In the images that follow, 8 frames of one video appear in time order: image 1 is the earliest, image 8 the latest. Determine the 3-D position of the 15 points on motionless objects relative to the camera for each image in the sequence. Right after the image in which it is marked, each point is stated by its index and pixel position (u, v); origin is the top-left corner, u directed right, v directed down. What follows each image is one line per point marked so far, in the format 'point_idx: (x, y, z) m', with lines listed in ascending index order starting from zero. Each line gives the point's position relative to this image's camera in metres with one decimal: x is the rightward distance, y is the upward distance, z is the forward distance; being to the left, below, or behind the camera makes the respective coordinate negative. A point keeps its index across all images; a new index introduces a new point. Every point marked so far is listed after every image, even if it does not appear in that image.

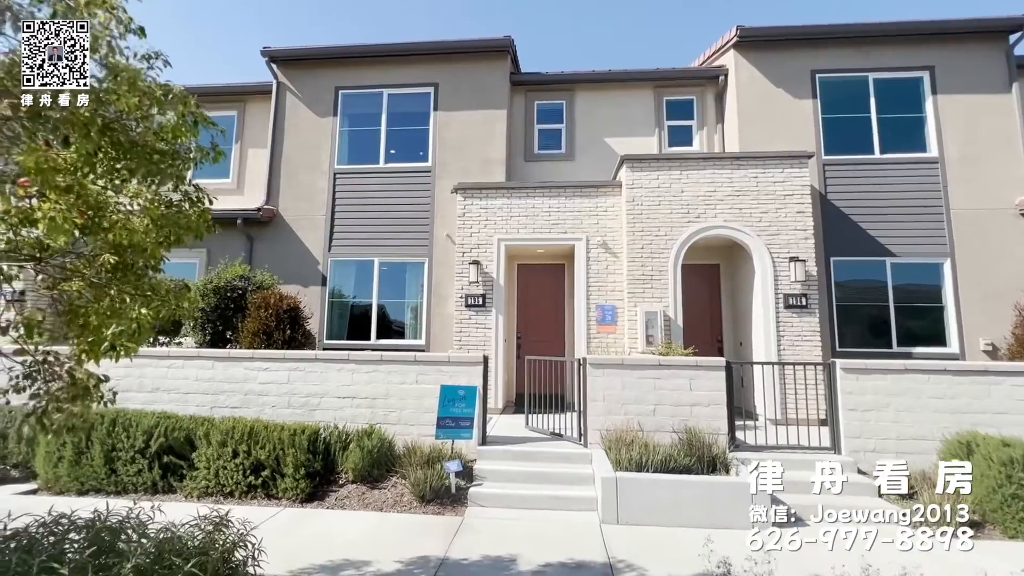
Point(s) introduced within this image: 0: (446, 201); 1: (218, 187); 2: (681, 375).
0: (-1.4, +1.9, +10.3) m
1: (-7.0, +2.4, +11.2) m
2: (+2.4, -1.2, +6.6) m
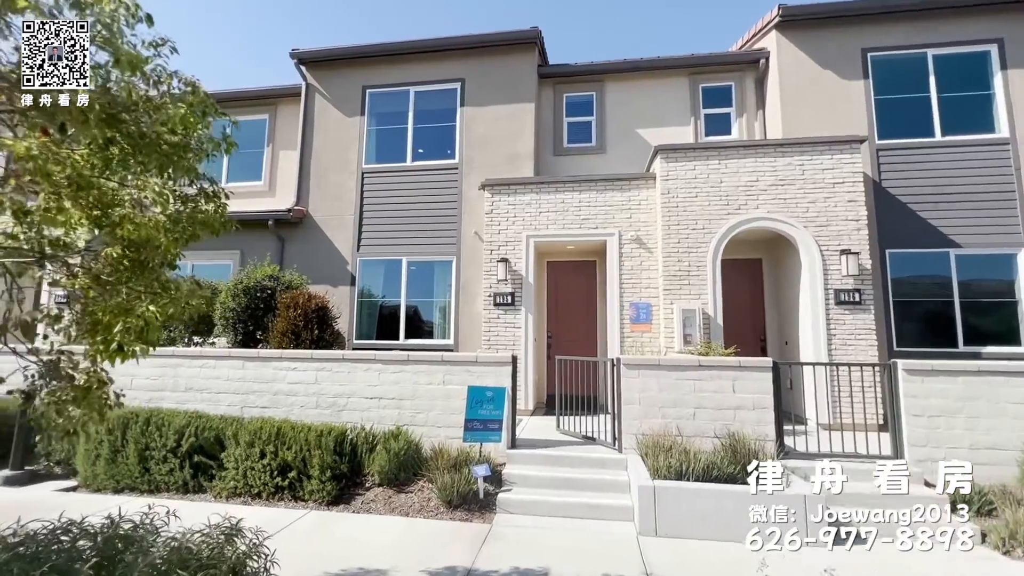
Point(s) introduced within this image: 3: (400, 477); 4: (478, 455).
0: (-0.8, +2.0, +10.2) m
1: (-6.3, +2.4, +11.4) m
2: (+2.8, -1.2, +6.2) m
3: (-1.4, -2.4, +5.9) m
4: (-0.4, -2.2, +6.2) m
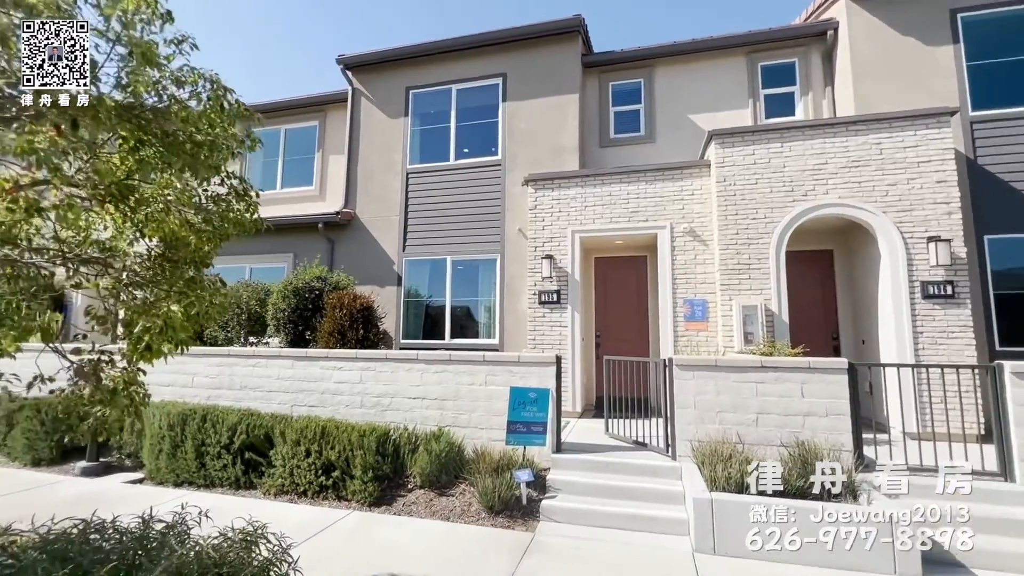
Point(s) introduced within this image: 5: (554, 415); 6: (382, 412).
0: (+0.1, +2.0, +9.9) m
1: (-5.2, +2.3, +11.8) m
2: (+3.3, -1.1, +5.6) m
3: (-0.9, -2.4, +5.8) m
4: (+0.1, -2.2, +5.9) m
5: (+0.5, -1.6, +6.1) m
6: (-1.9, -1.8, +6.9) m
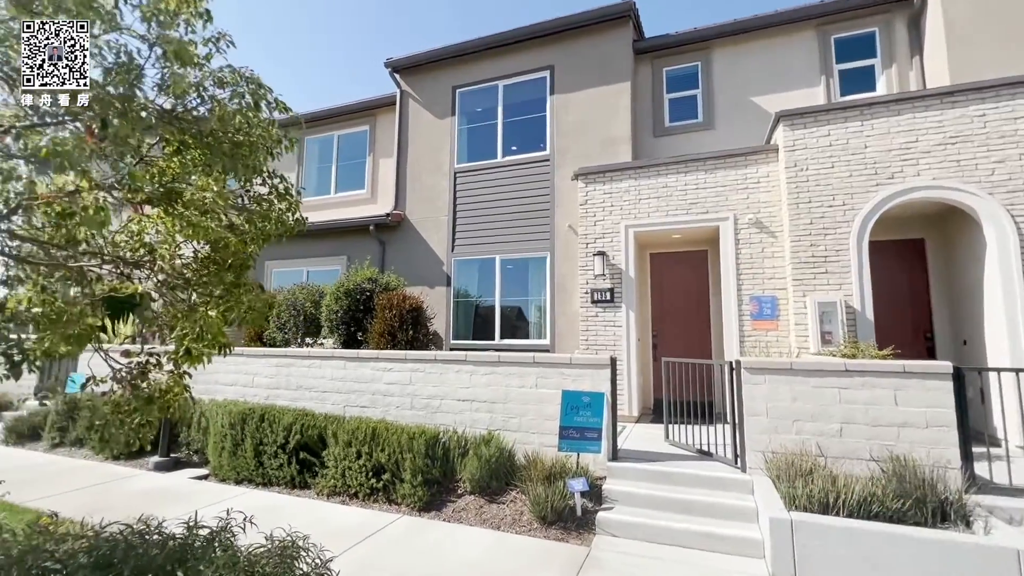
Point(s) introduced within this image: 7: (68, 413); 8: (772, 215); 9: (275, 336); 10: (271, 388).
0: (+1.1, +2.0, +9.6) m
1: (-4.0, +2.3, +12.0) m
2: (+3.9, -1.0, +4.9) m
3: (-0.2, -2.4, +5.6) m
4: (+0.8, -2.1, +5.6) m
5: (+1.2, -1.6, +5.7) m
6: (-1.2, -1.8, +6.8) m
7: (-7.5, -2.1, +8.1) m
8: (+4.3, +1.2, +7.8) m
9: (-4.4, -0.9, +8.8) m
10: (-4.0, -1.7, +7.8) m
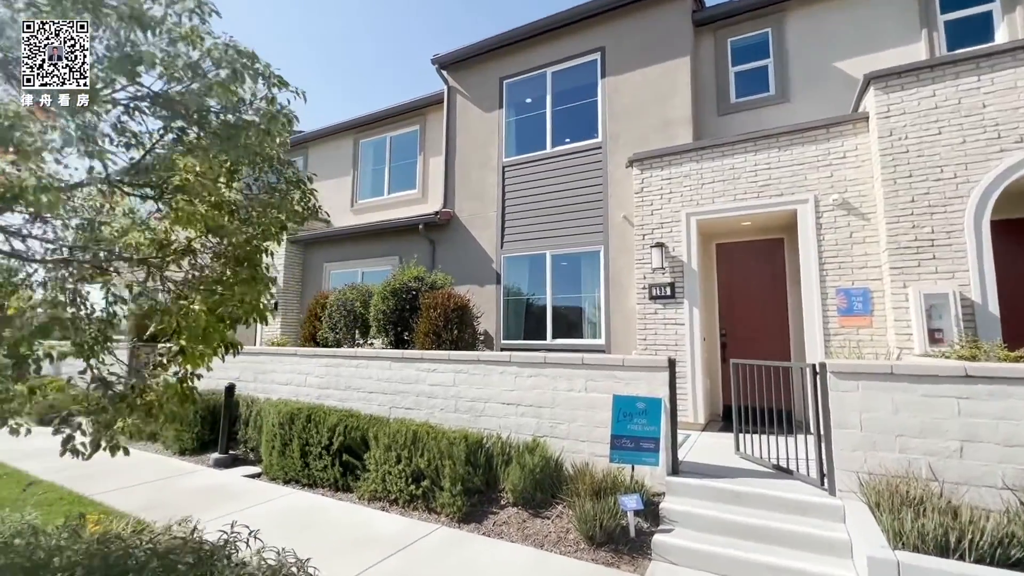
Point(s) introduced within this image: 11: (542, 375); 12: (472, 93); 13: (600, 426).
0: (+2.1, +2.1, +8.9) m
1: (-2.7, +2.3, +12.0) m
2: (+4.2, -0.9, +3.9) m
3: (+0.3, -2.3, +5.2) m
4: (+1.3, -2.1, +5.1) m
5: (+1.7, -1.5, +5.1) m
6: (-0.5, -1.8, +6.4) m
7: (-6.6, -2.2, +8.6) m
8: (+5.0, +1.3, +6.7) m
9: (-3.5, -0.9, +8.9) m
10: (-3.2, -1.7, +7.9) m
11: (+0.4, -1.1, +6.0) m
12: (-0.9, +4.5, +10.9) m
13: (+1.0, -1.6, +5.6) m
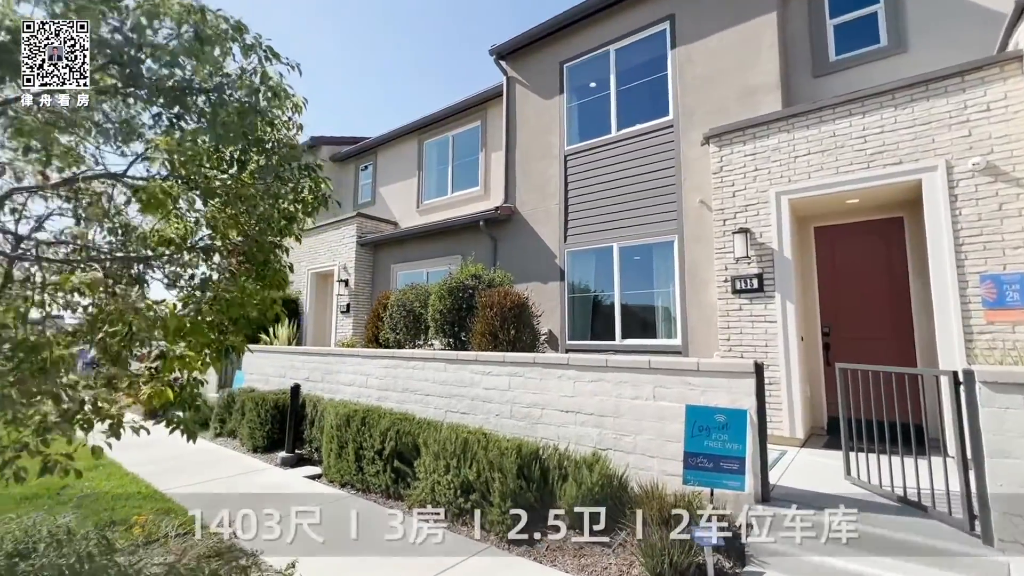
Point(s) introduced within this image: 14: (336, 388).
0: (+3.1, +2.2, +8.0) m
1: (-1.1, +2.3, +11.7) m
2: (+4.5, -0.7, +2.7) m
3: (+0.8, -2.2, +4.5) m
4: (+1.8, -2.0, +4.3) m
5: (+2.2, -1.4, +4.2) m
6: (+0.3, -1.7, +5.9) m
7: (-5.4, -2.3, +9.0) m
8: (+5.7, +1.5, +5.3) m
9: (-2.3, -0.9, +8.9) m
10: (-2.2, -1.7, +7.8) m
11: (+1.0, -1.1, +5.4) m
12: (+0.4, +4.6, +10.4) m
13: (+1.6, -1.6, +4.8) m
14: (-3.2, -1.8, +8.6) m
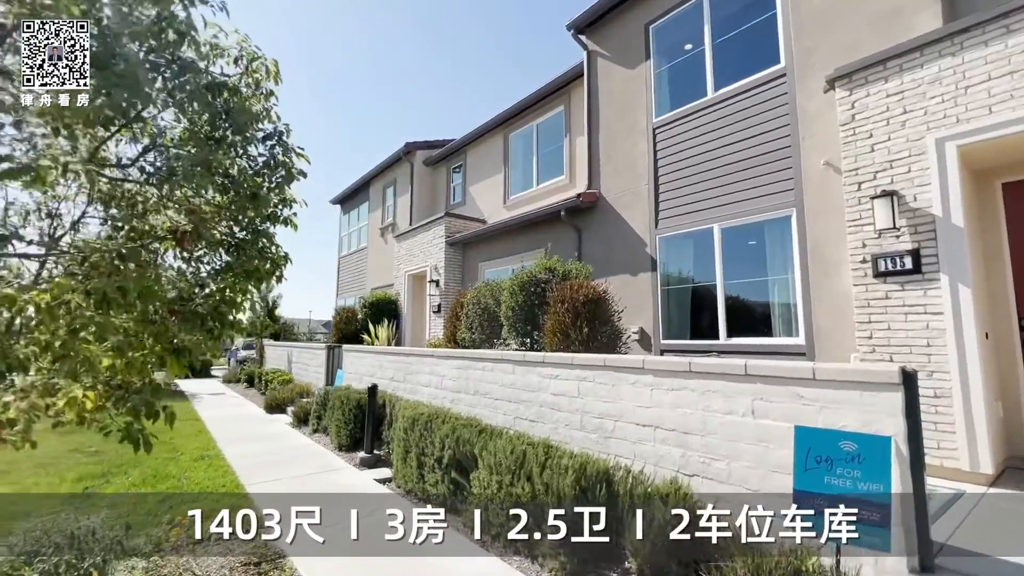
0: (+4.1, +2.4, +6.3) m
1: (+1.0, +2.4, +11.0) m
2: (+4.3, -0.5, +0.9) m
3: (+1.2, -2.1, +3.6) m
4: (+2.1, -1.8, +3.1) m
5: (+2.4, -1.3, +2.9) m
6: (+1.0, -1.6, +5.0) m
7: (-3.8, -2.3, +9.4) m
8: (+6.0, +1.8, +3.1) m
9: (-0.8, -0.9, +8.5) m
10: (-0.9, -1.6, +7.4) m
11: (+1.6, -0.9, +4.3) m
12: (+2.1, +4.7, +9.4) m
13: (+2.1, -1.4, +3.6) m
14: (-1.7, -1.8, +8.4) m
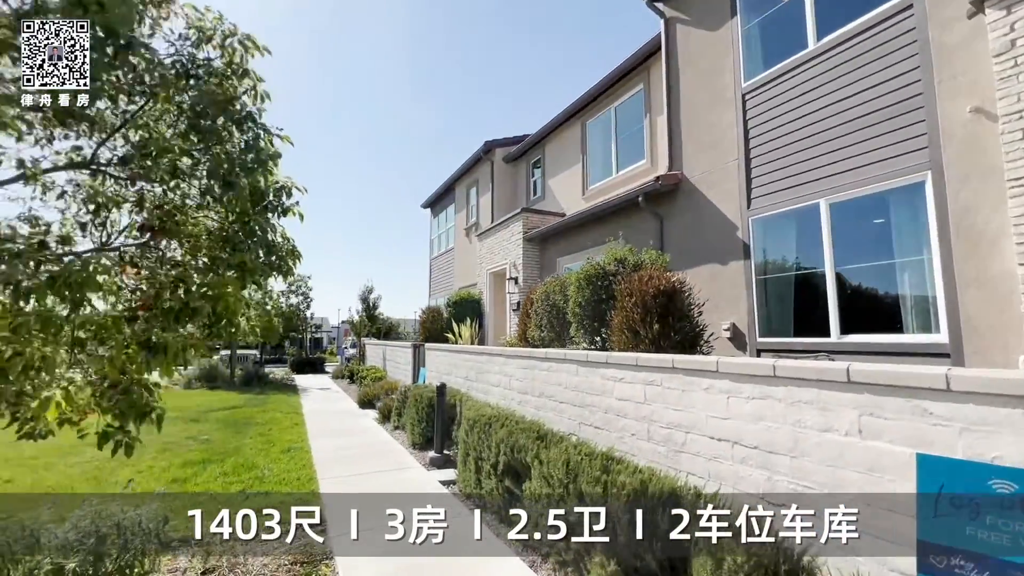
0: (+4.8, +2.6, +5.0) m
1: (+2.6, +2.5, +10.2) m
2: (+3.8, -0.4, -0.4) m
3: (+1.4, -2.0, +2.8) m
4: (+2.1, -1.7, +2.2) m
5: (+2.5, -1.2, +2.0) m
6: (+1.5, -1.5, +4.3) m
7: (-2.2, -2.3, +9.6) m
8: (+5.9, +2.0, +1.4) m
9: (+0.4, -0.8, +8.1) m
10: (+0.1, -1.6, +7.1) m
11: (+1.9, -0.8, +3.5) m
12: (+3.3, +4.9, +8.3) m
13: (+2.3, -1.3, +2.7) m
14: (-0.5, -1.8, +8.2) m
